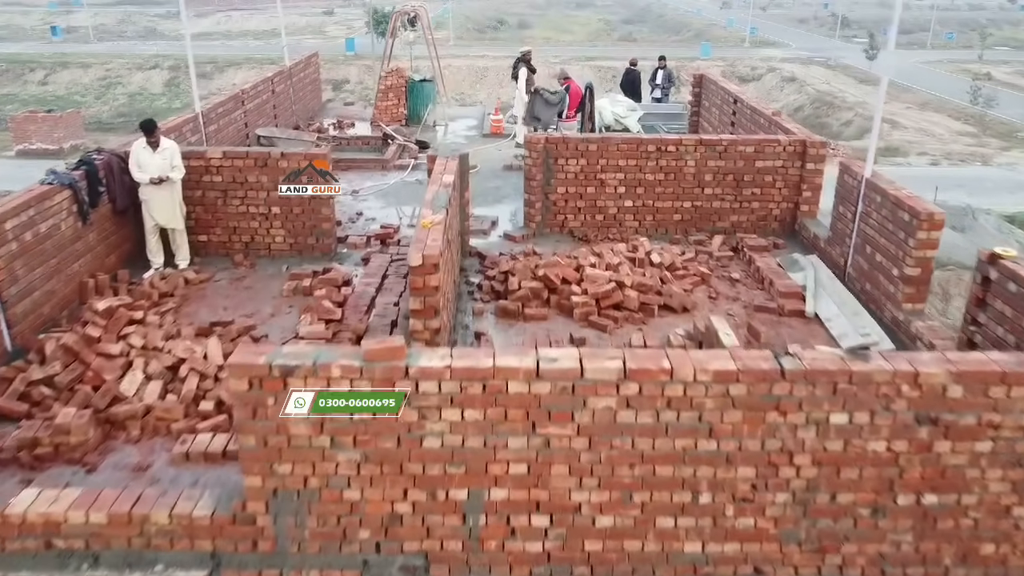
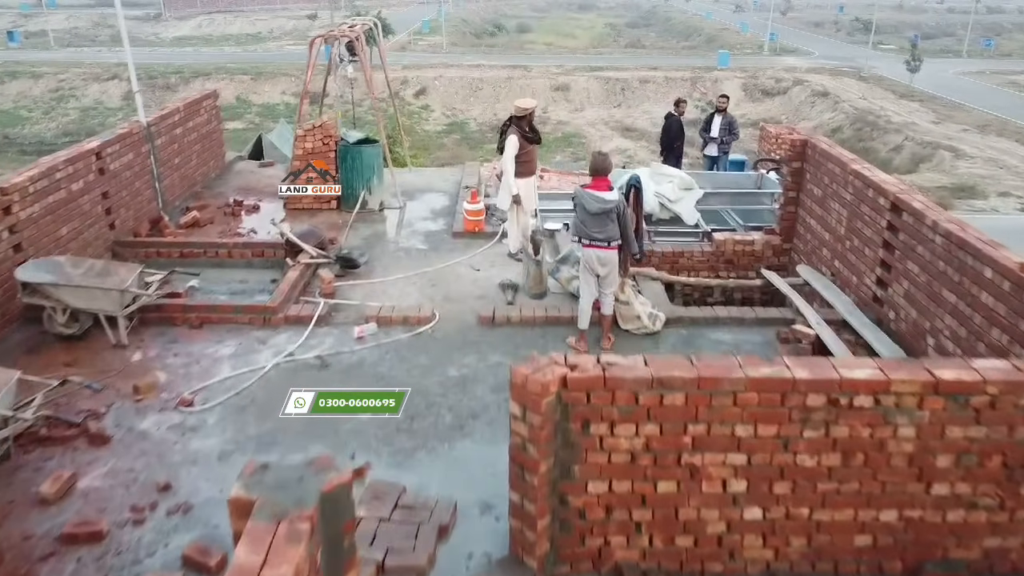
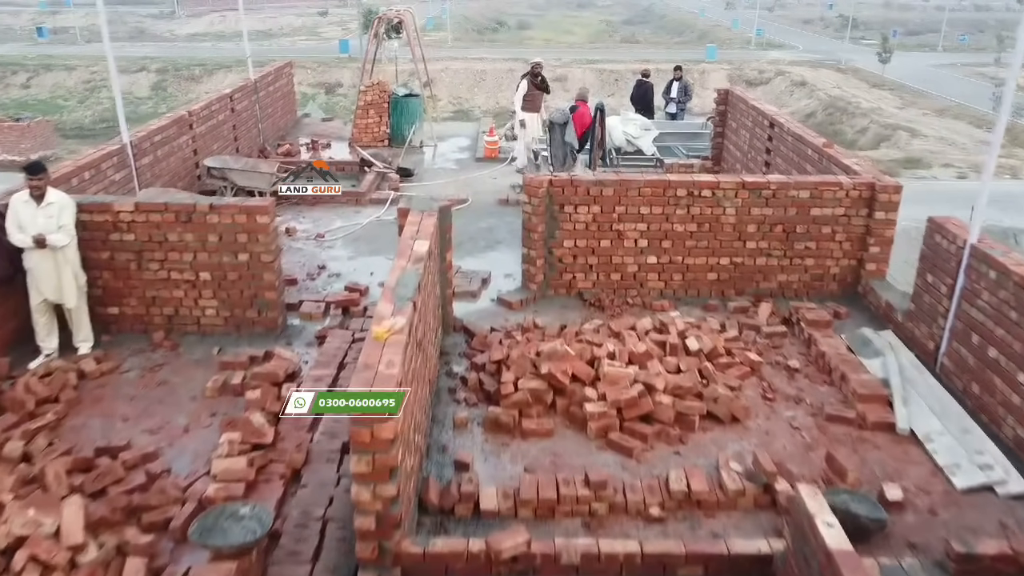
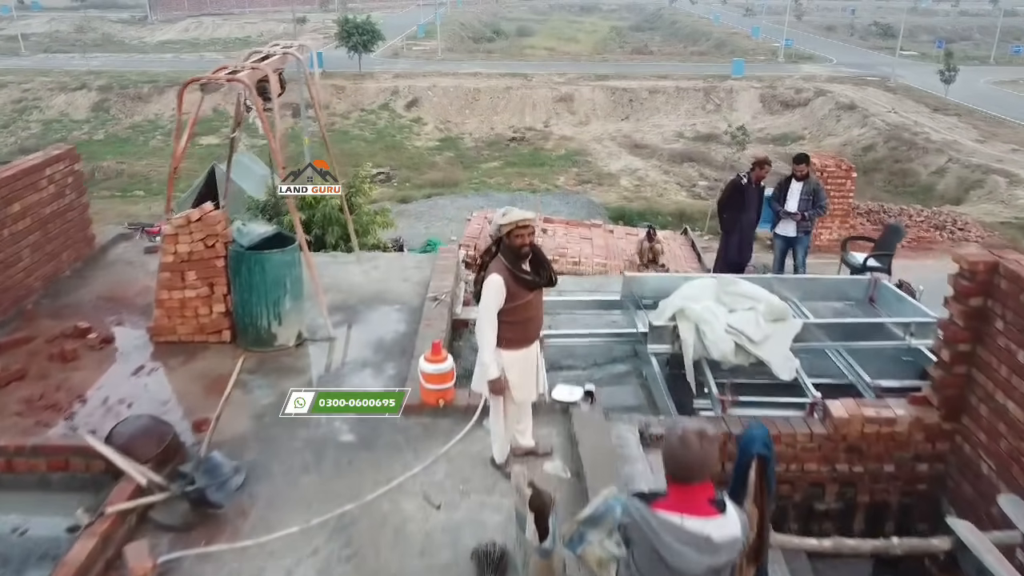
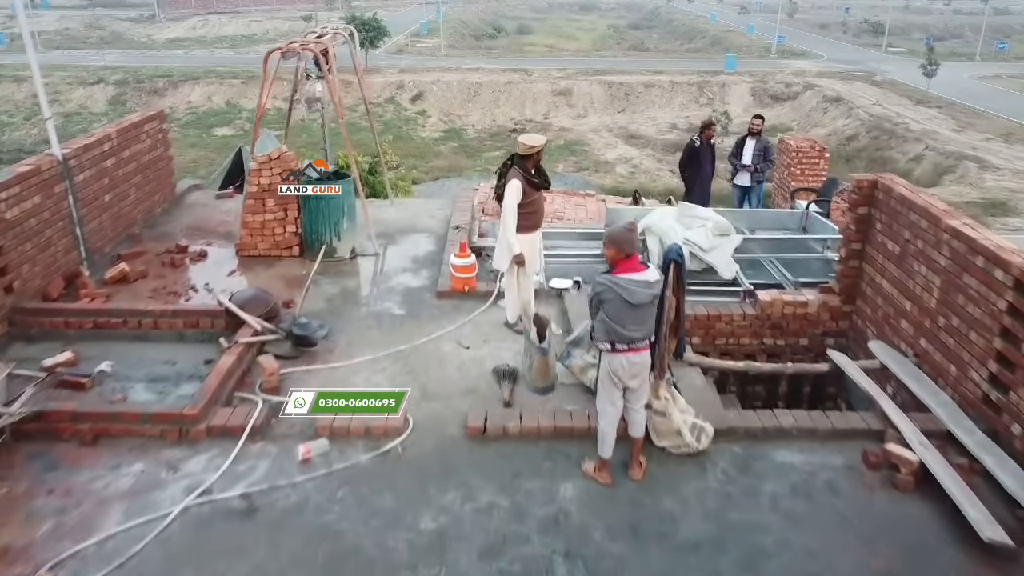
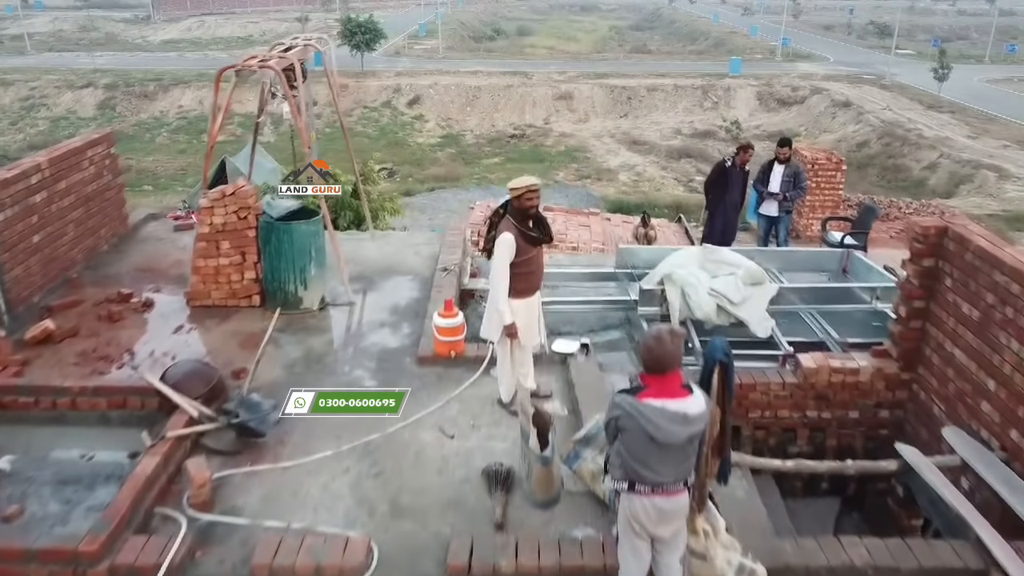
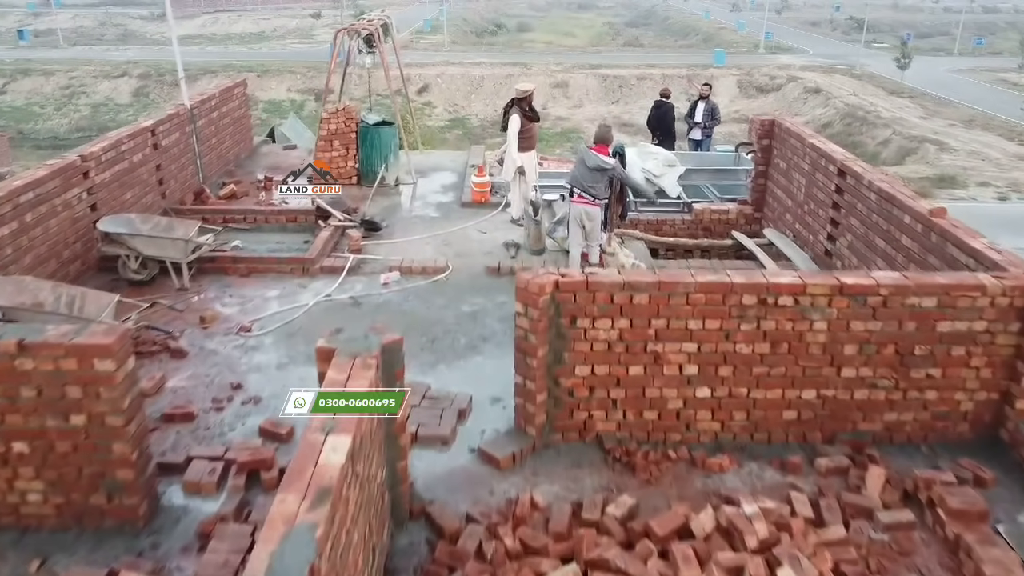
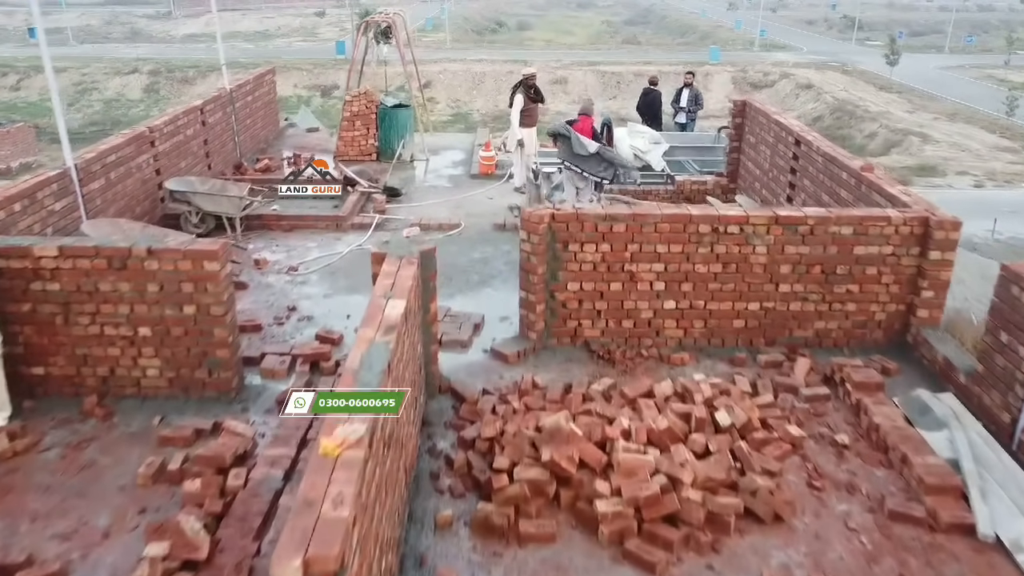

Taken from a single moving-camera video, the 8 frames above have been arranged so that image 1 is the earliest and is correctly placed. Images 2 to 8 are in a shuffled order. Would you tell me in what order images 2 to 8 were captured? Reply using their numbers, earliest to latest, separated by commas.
3, 8, 7, 2, 5, 6, 4
